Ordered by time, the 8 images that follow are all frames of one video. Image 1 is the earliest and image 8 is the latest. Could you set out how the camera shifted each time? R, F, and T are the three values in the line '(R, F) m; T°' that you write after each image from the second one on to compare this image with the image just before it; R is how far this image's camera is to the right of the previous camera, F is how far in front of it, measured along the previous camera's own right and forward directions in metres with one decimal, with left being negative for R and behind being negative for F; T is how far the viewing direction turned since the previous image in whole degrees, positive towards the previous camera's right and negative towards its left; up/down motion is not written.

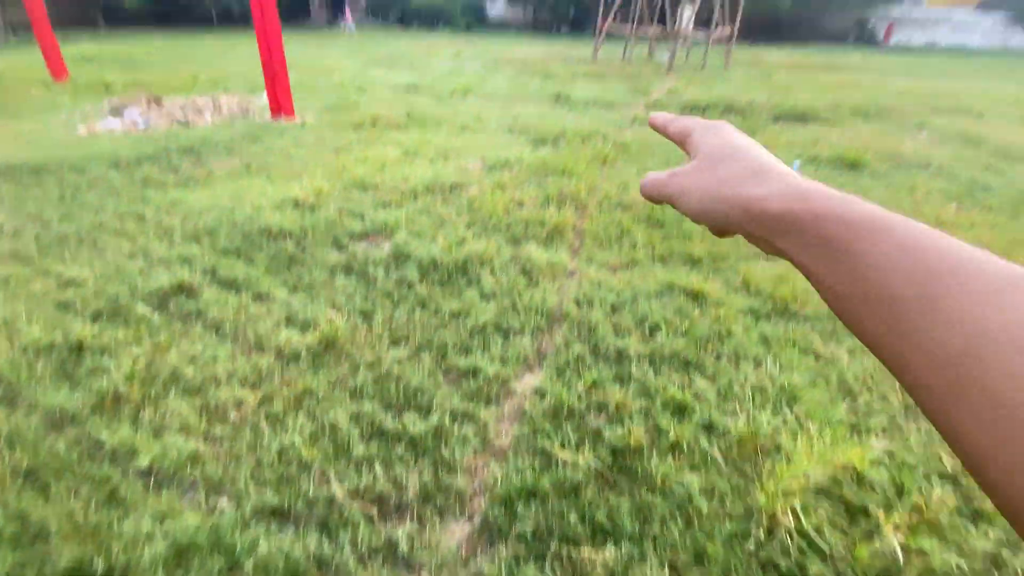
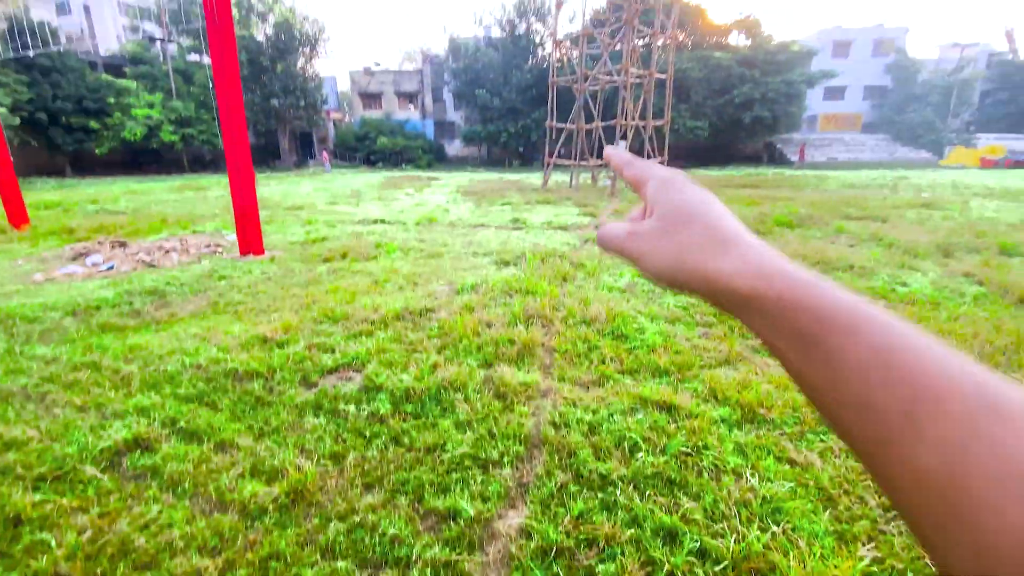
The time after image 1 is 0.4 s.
(0.0, 0.0) m; +3°
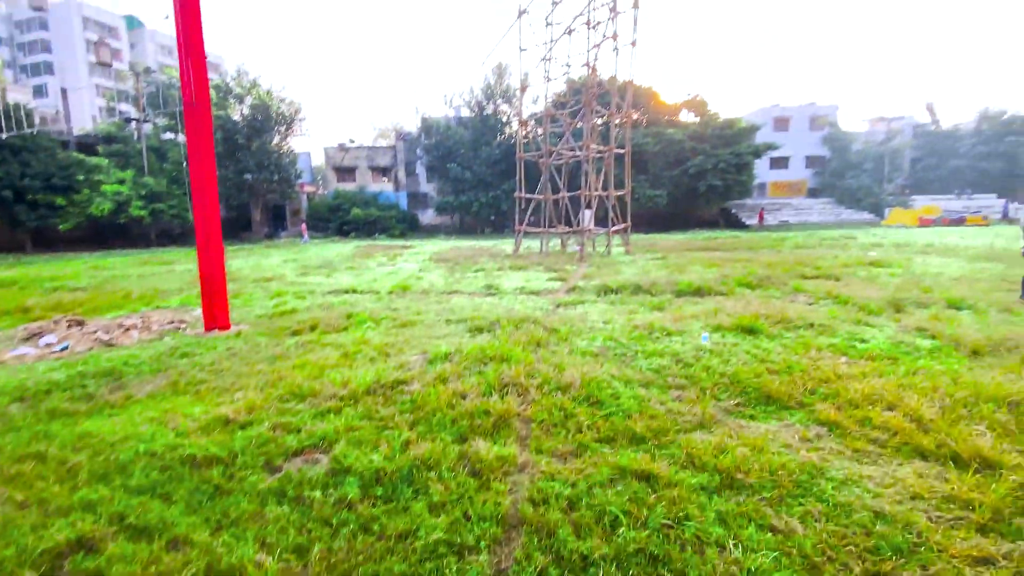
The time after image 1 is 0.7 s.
(0.0, 0.0) m; +3°
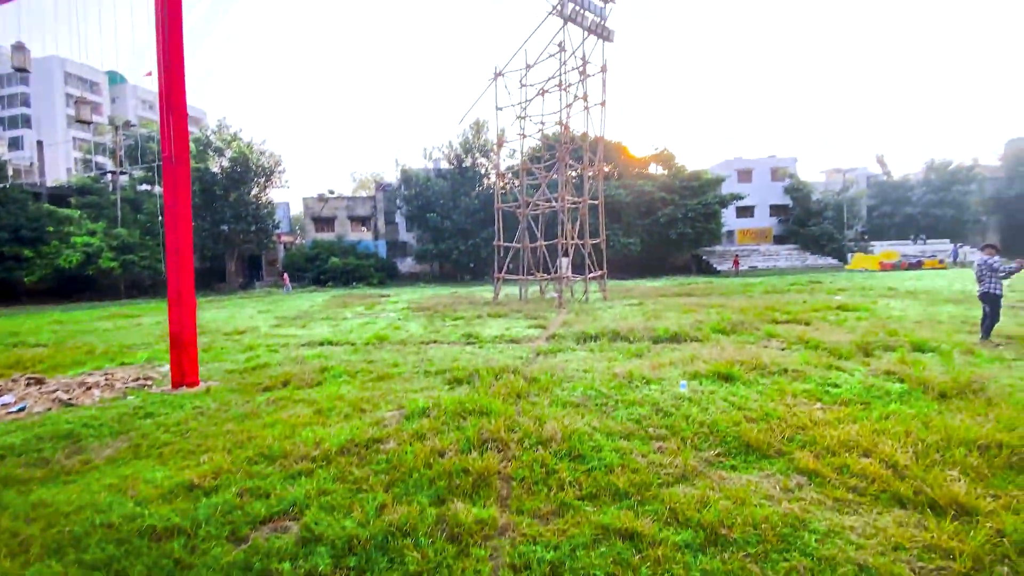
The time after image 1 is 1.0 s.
(0.0, 0.0) m; +2°
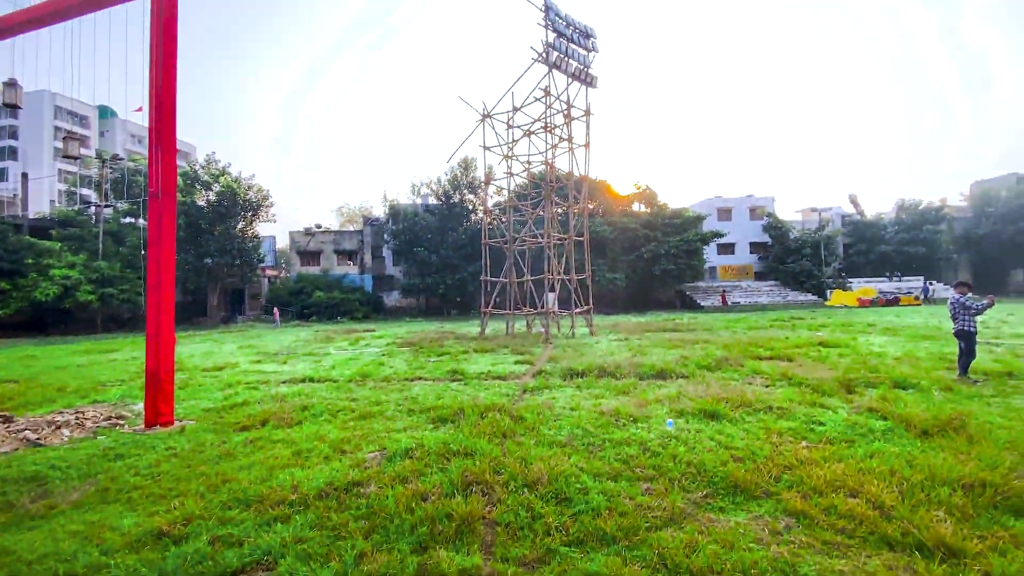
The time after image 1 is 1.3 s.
(0.0, 0.0) m; +1°
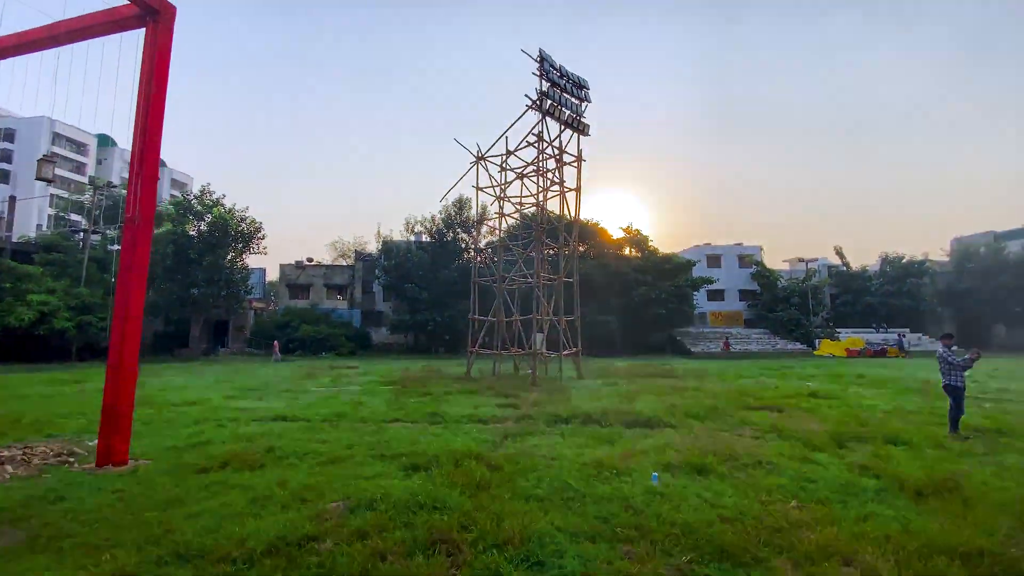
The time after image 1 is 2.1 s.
(+0.1, +0.2) m; +1°
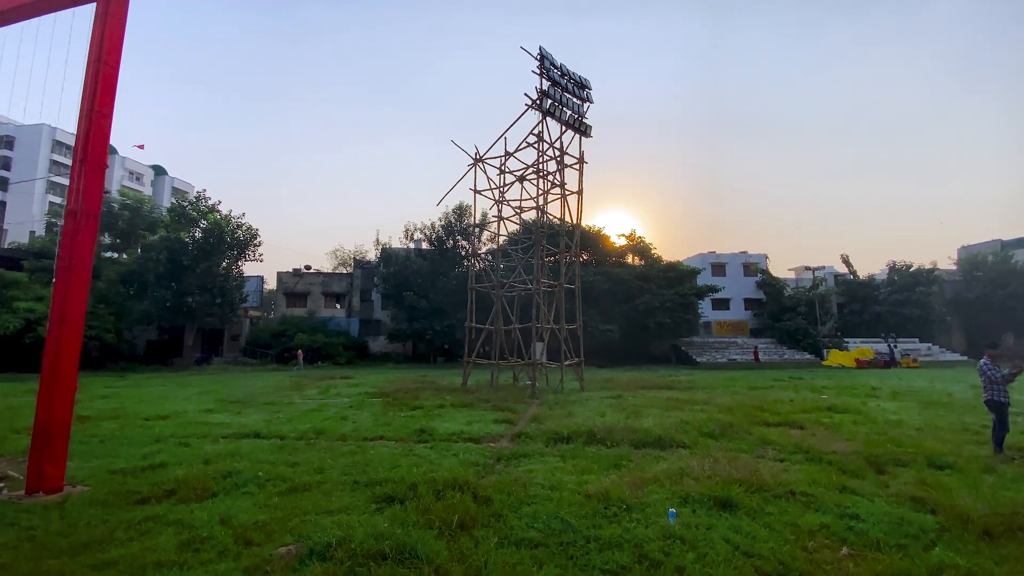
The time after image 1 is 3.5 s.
(+0.1, +0.9) m; 0°
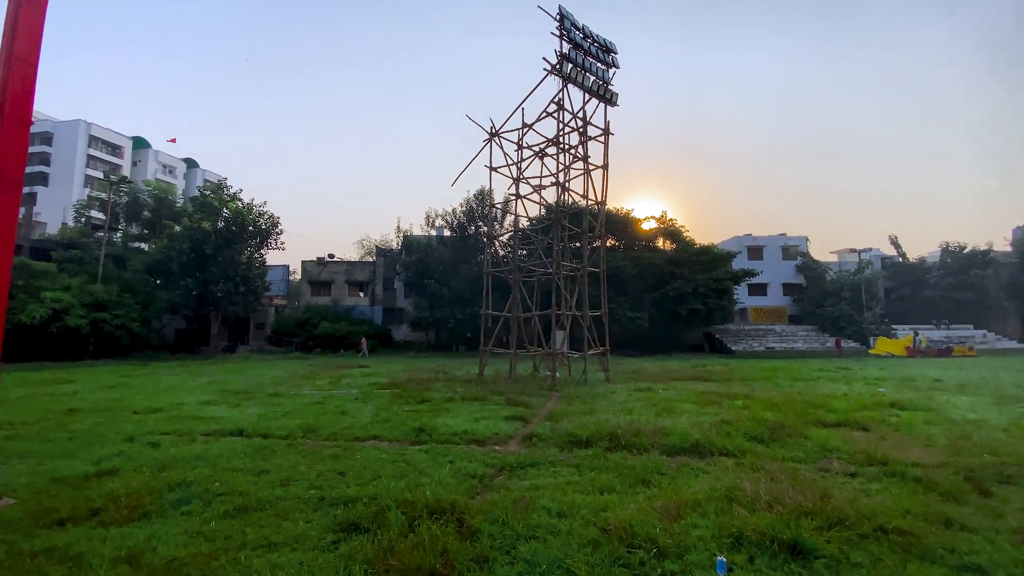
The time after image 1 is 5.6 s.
(+0.2, +1.2) m; -3°
